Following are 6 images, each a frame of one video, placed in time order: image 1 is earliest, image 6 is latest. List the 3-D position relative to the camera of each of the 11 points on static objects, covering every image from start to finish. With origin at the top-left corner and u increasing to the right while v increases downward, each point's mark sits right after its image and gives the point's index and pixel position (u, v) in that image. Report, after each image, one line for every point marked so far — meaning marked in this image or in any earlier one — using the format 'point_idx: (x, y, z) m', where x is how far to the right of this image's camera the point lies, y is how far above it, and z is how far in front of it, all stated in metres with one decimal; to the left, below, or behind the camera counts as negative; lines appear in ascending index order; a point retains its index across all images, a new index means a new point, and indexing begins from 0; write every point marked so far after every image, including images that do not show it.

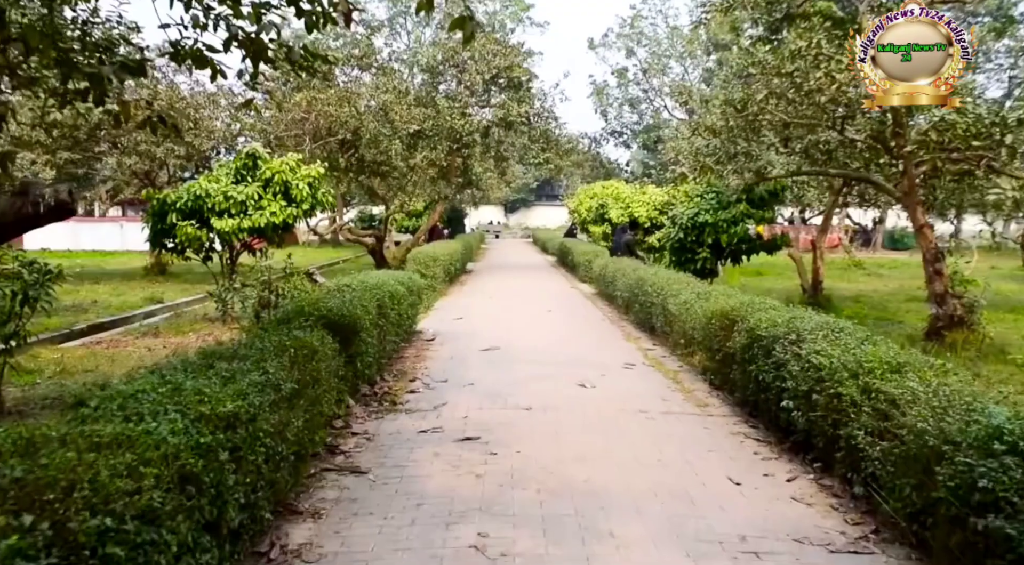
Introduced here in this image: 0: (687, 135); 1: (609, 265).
0: (+2.8, +2.3, +12.2) m
1: (+1.5, +0.3, +11.9) m
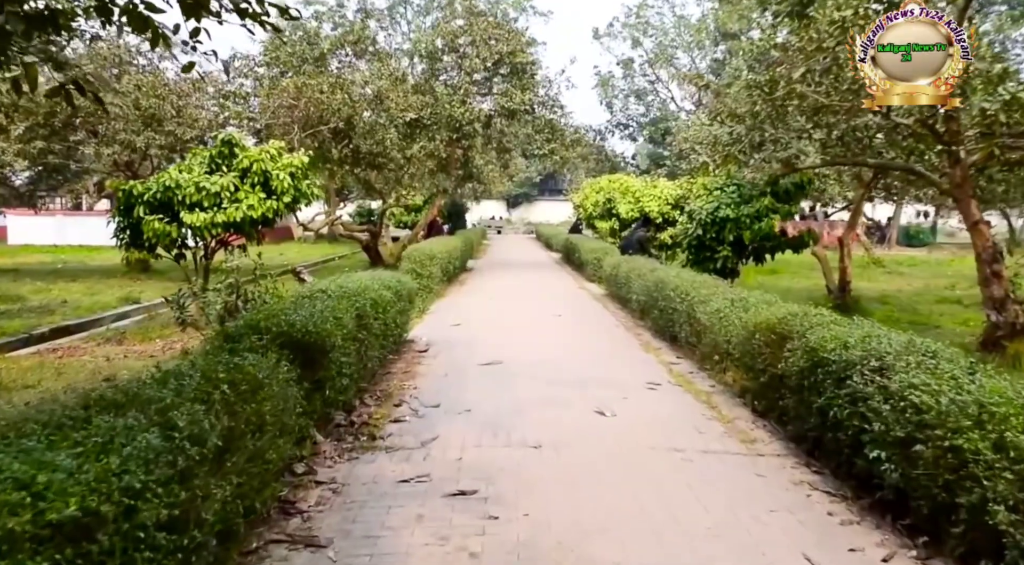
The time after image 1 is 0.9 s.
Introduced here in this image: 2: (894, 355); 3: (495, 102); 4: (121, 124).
0: (+2.8, +2.3, +11.2) m
1: (+1.5, +0.3, +10.9) m
2: (+1.8, -0.3, +3.6) m
3: (-0.4, +4.1, +17.5) m
4: (-7.7, +3.1, +15.1) m
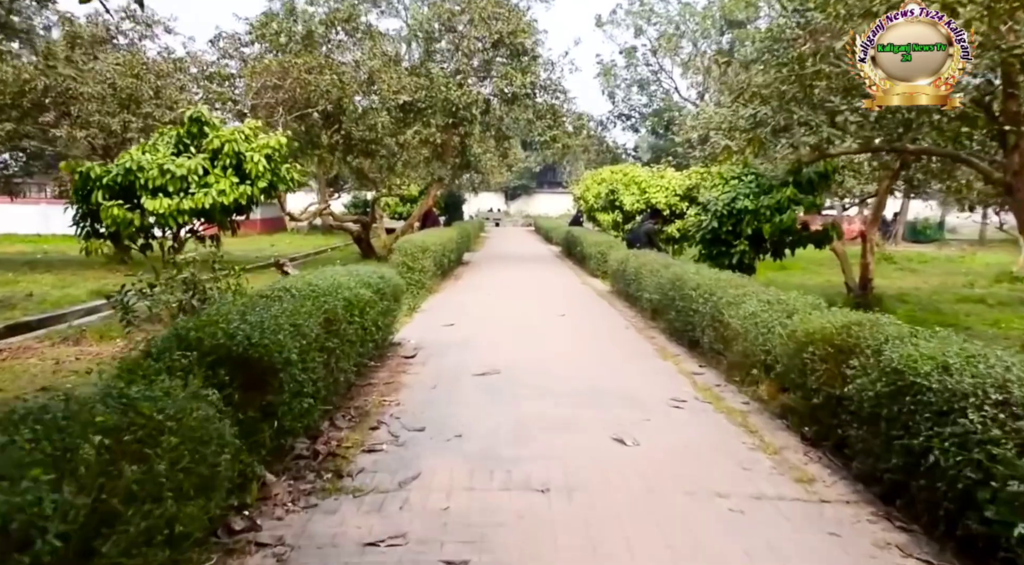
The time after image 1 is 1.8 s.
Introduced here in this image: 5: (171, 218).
0: (+2.8, +2.4, +10.3) m
1: (+1.5, +0.3, +10.0) m
2: (+1.8, -0.4, +2.7) m
3: (-0.4, +4.2, +16.6) m
4: (-7.7, +3.3, +14.2) m
5: (-3.4, +0.7, +7.7) m
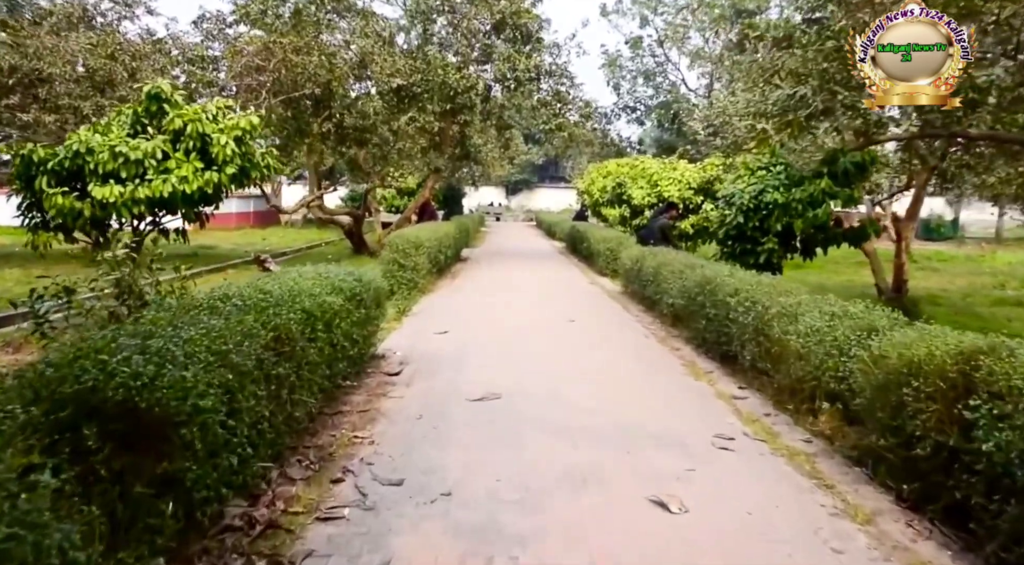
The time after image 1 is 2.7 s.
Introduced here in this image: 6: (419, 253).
0: (+2.9, +2.3, +9.3) m
1: (+1.6, +0.3, +9.0) m
2: (+1.8, -0.4, +1.7) m
3: (-0.3, +4.3, +15.6) m
4: (-7.6, +3.3, +13.1) m
5: (-3.4, +0.7, +6.7) m
6: (-1.2, +0.4, +9.9) m
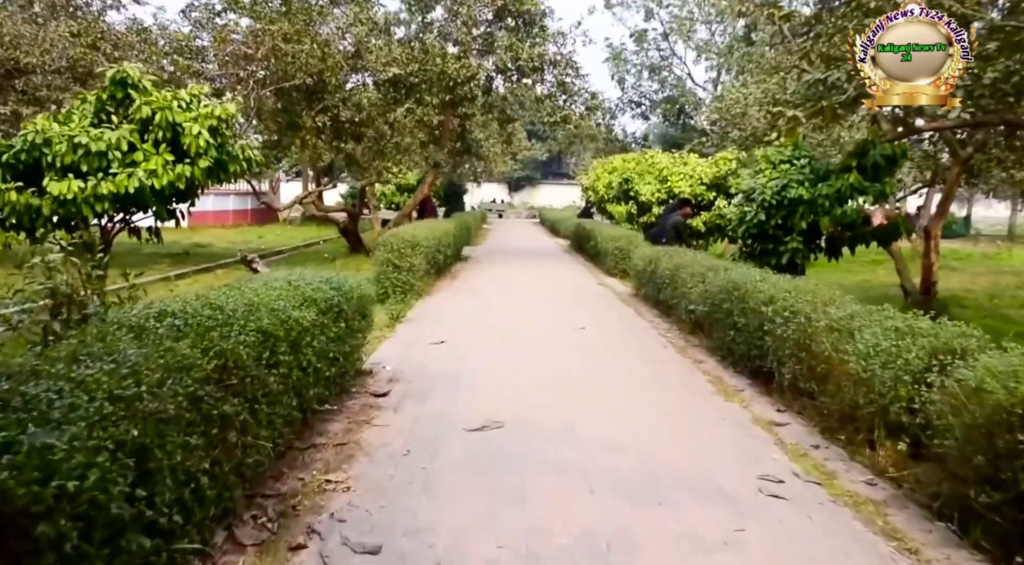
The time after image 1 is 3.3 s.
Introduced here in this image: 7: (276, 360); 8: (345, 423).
0: (+2.9, +2.3, +8.6) m
1: (+1.6, +0.3, +8.3) m
2: (+1.8, -0.5, +1.0) m
3: (-0.3, +4.3, +14.9) m
4: (-7.6, +3.3, +12.5) m
5: (-3.4, +0.6, +6.1) m
6: (-1.2, +0.4, +9.2) m
7: (-0.9, -0.3, +3.1) m
8: (-0.9, -0.7, +4.1) m
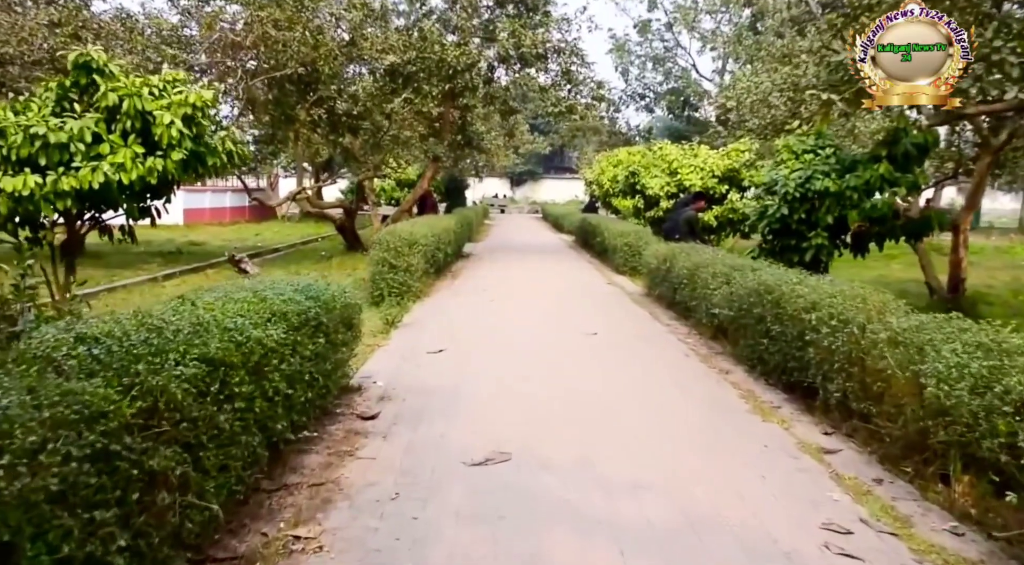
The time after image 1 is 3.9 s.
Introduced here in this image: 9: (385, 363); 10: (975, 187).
0: (+2.9, +2.3, +8.0) m
1: (+1.6, +0.3, +7.7) m
2: (+1.9, -0.5, +0.4) m
3: (-0.2, +4.3, +14.3) m
4: (-7.5, +3.3, +11.9) m
5: (-3.3, +0.6, +5.5) m
6: (-1.1, +0.3, +8.6) m
7: (-0.9, -0.4, +2.5) m
8: (-0.8, -0.8, +3.5) m
9: (-0.9, -0.6, +5.4) m
10: (+6.1, +1.3, +10.1) m
